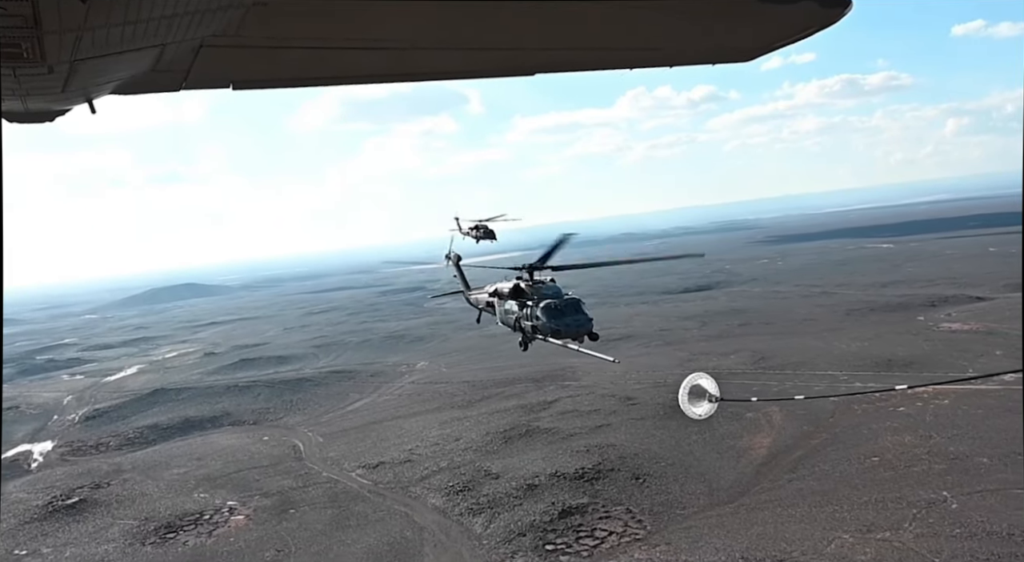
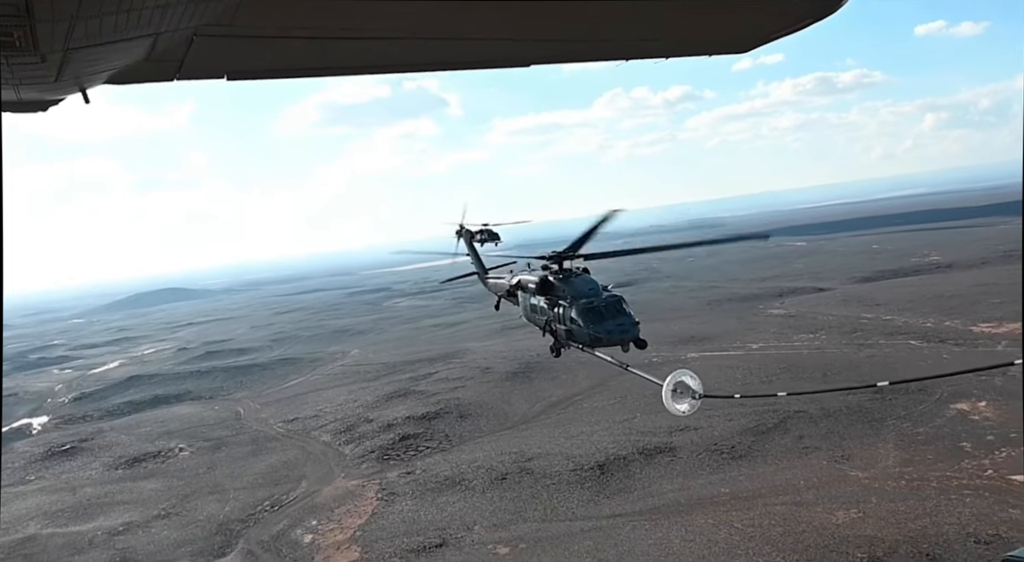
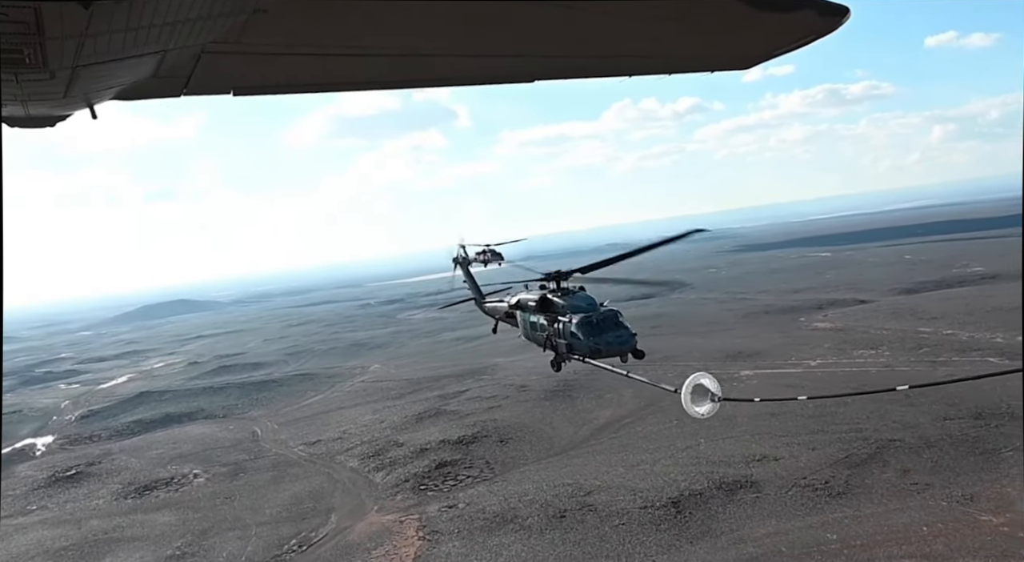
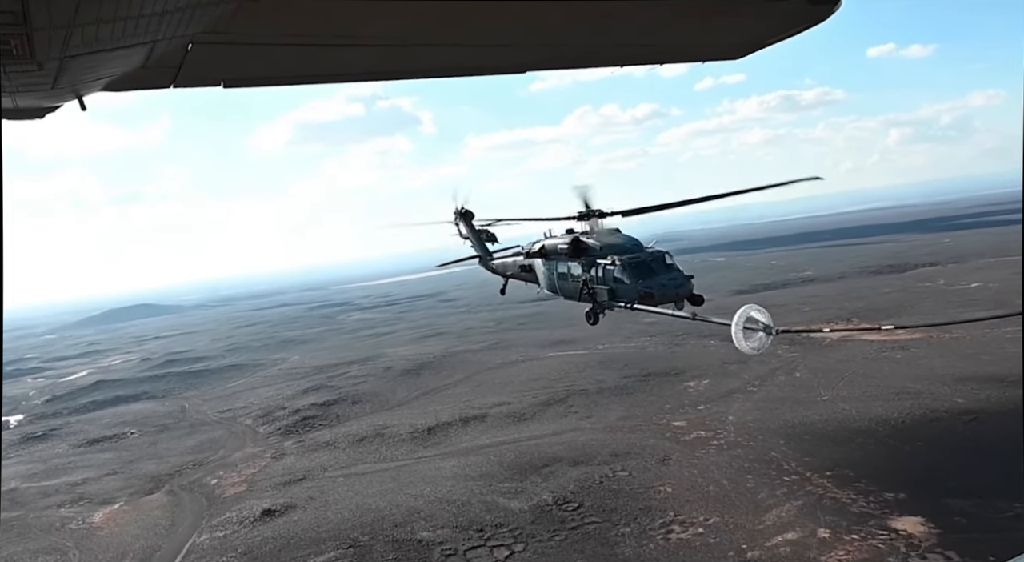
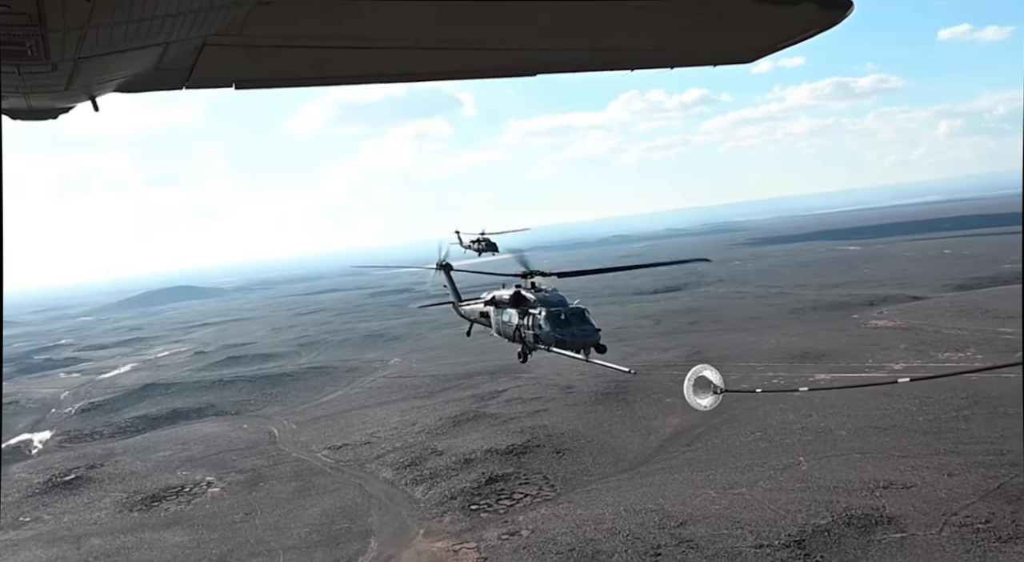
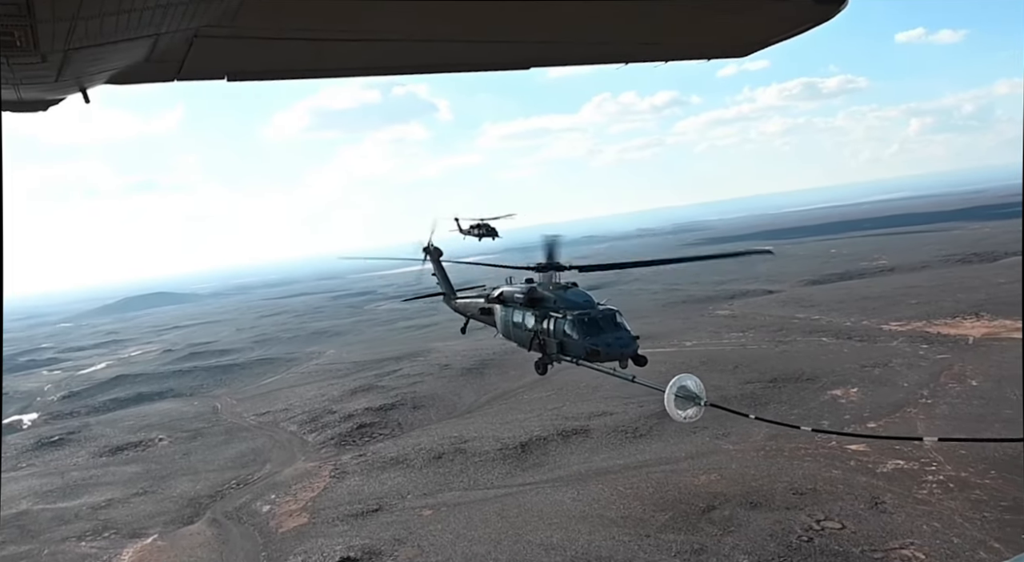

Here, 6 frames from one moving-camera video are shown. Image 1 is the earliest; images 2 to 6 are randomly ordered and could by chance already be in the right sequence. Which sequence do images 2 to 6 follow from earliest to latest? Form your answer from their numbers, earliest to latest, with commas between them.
5, 3, 2, 6, 4
